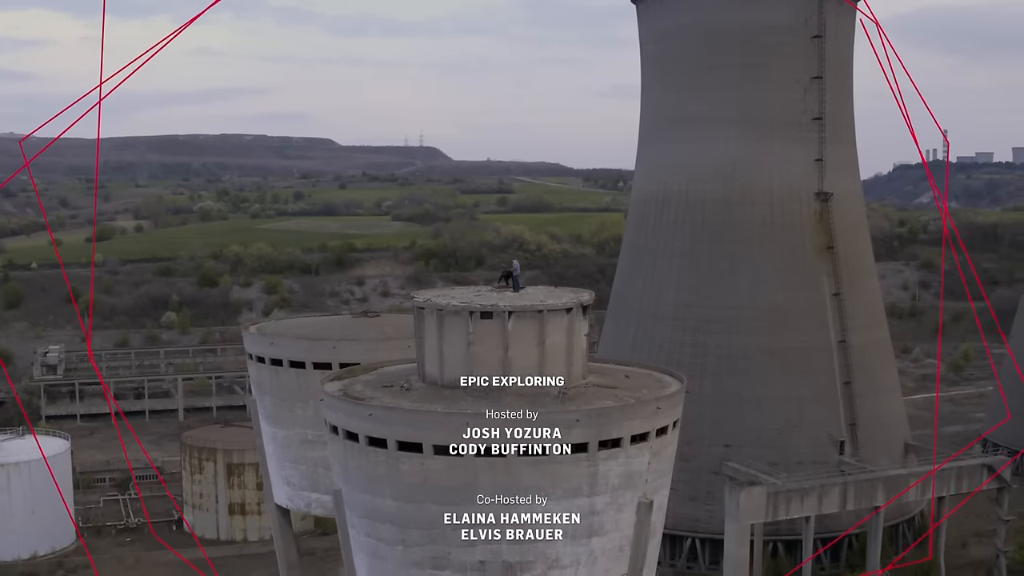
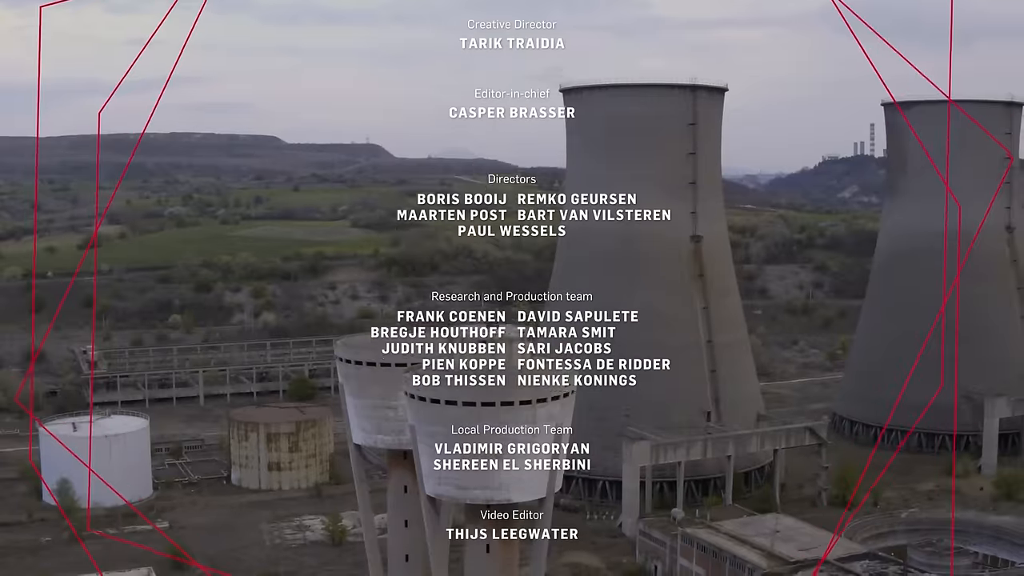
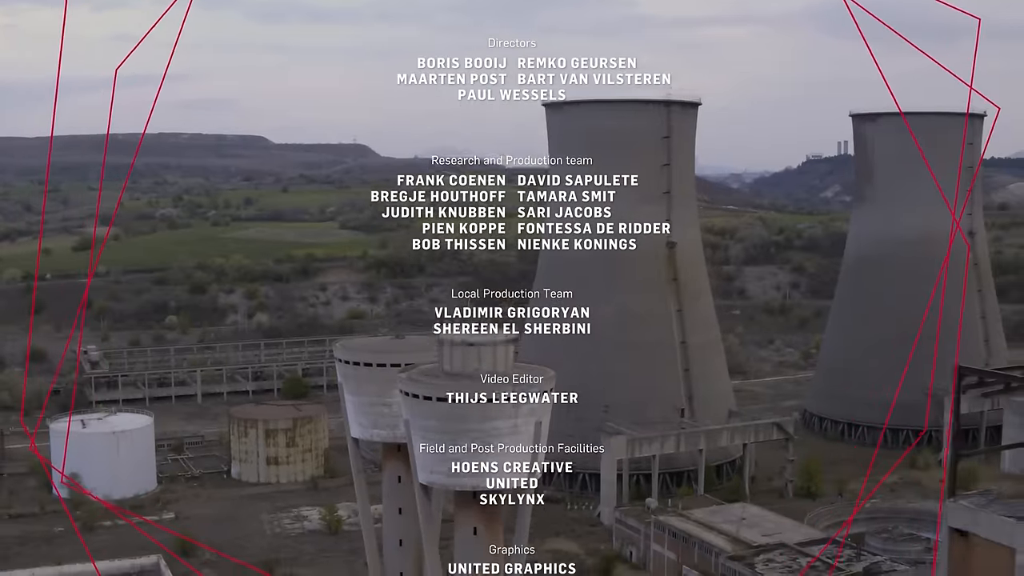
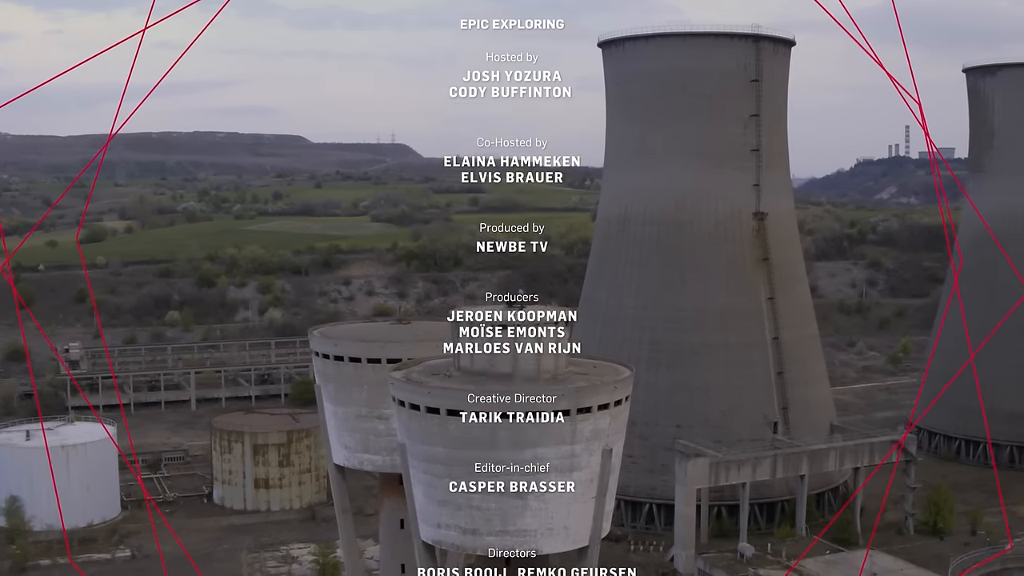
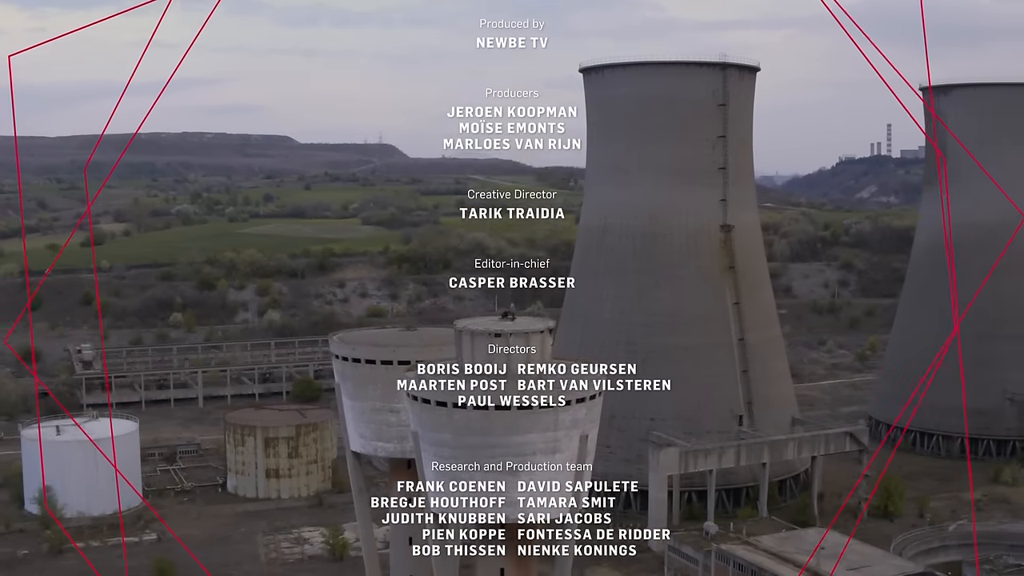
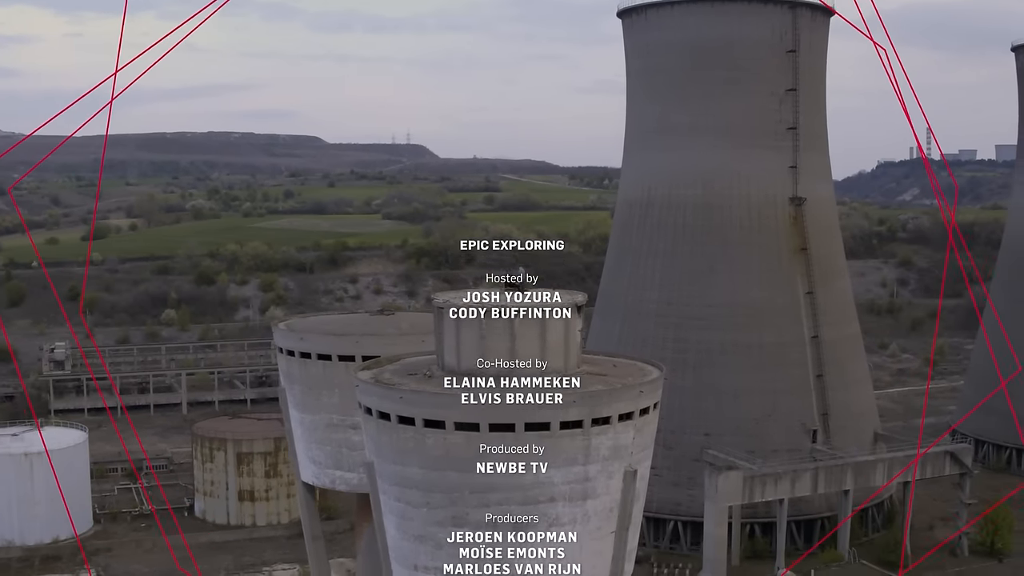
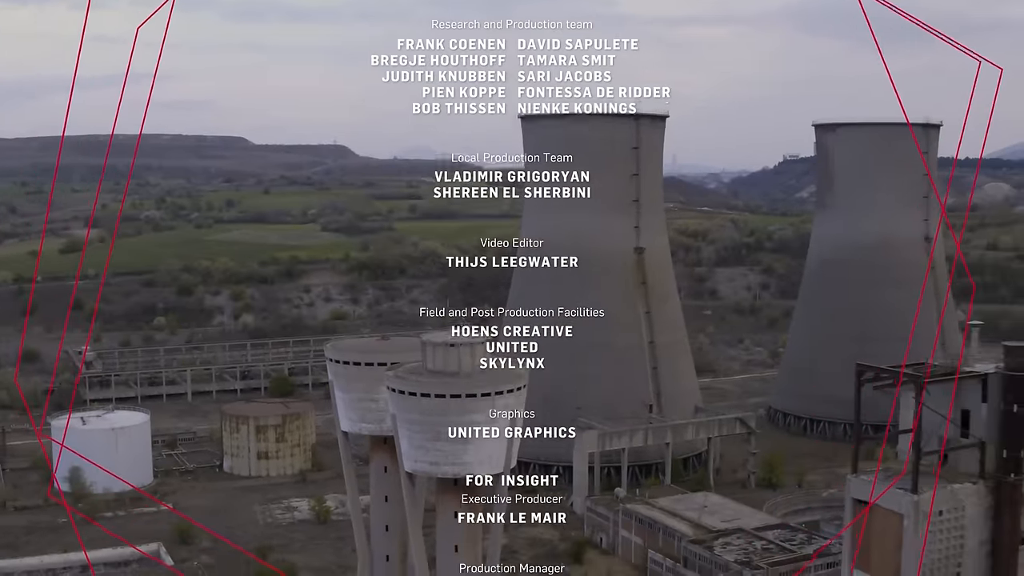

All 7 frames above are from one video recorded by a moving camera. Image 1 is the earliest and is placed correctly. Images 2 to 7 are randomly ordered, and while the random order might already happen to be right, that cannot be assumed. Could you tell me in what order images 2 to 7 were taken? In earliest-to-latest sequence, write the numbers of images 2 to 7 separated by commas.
6, 4, 5, 2, 3, 7
